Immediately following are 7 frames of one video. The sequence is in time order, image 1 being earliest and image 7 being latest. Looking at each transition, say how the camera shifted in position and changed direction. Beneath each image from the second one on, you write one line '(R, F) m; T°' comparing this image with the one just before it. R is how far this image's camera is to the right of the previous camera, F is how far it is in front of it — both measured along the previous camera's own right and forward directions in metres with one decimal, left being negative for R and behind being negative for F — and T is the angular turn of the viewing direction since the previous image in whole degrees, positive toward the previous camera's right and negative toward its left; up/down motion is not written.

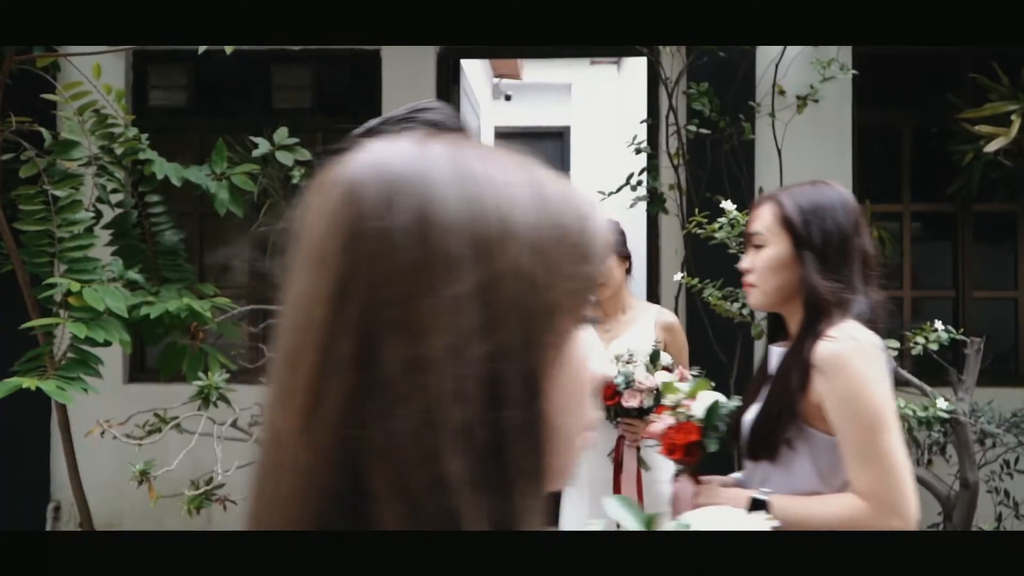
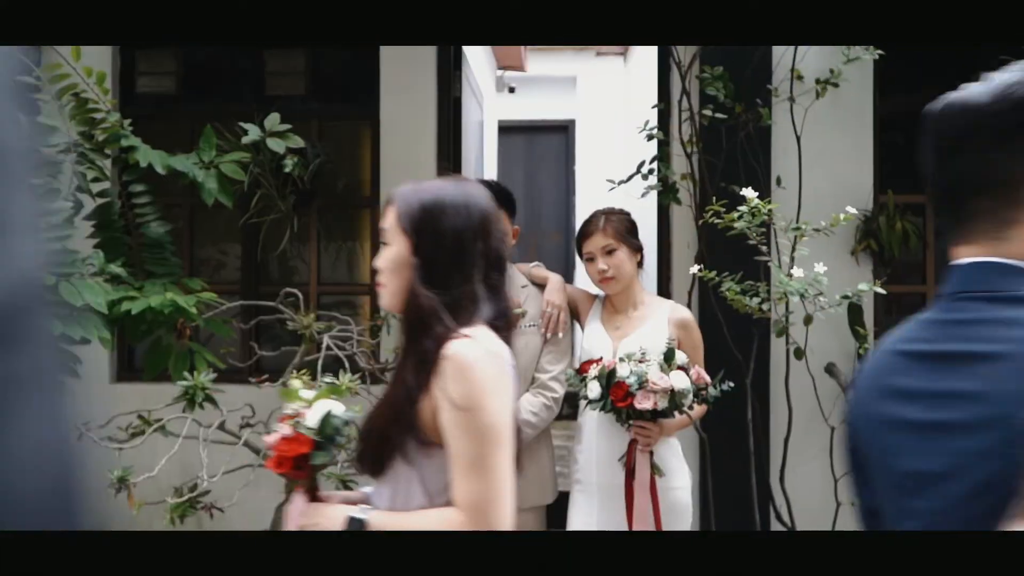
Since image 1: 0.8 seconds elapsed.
(0.0, +0.2) m; 0°
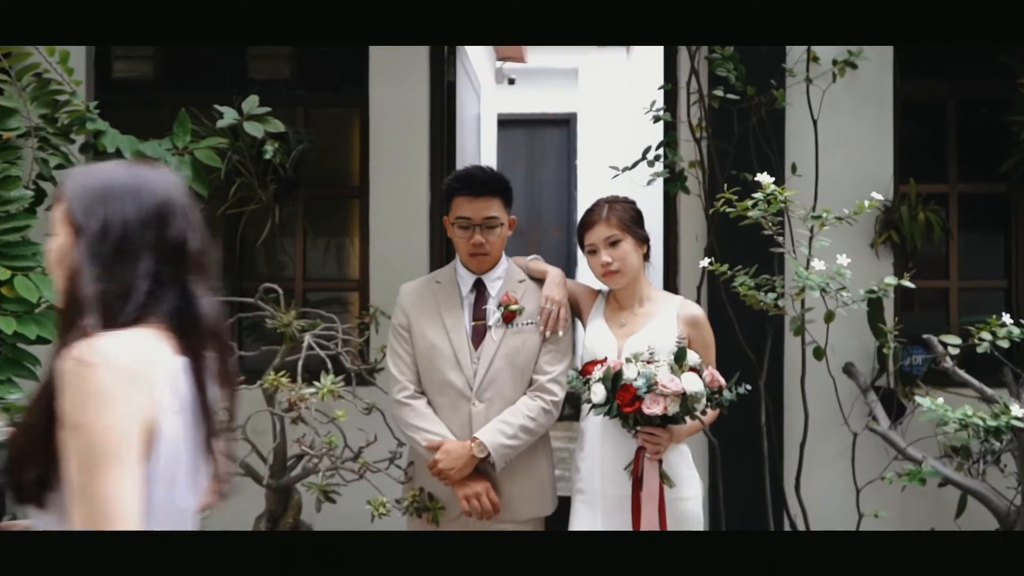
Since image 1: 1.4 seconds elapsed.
(0.0, +0.2) m; 0°
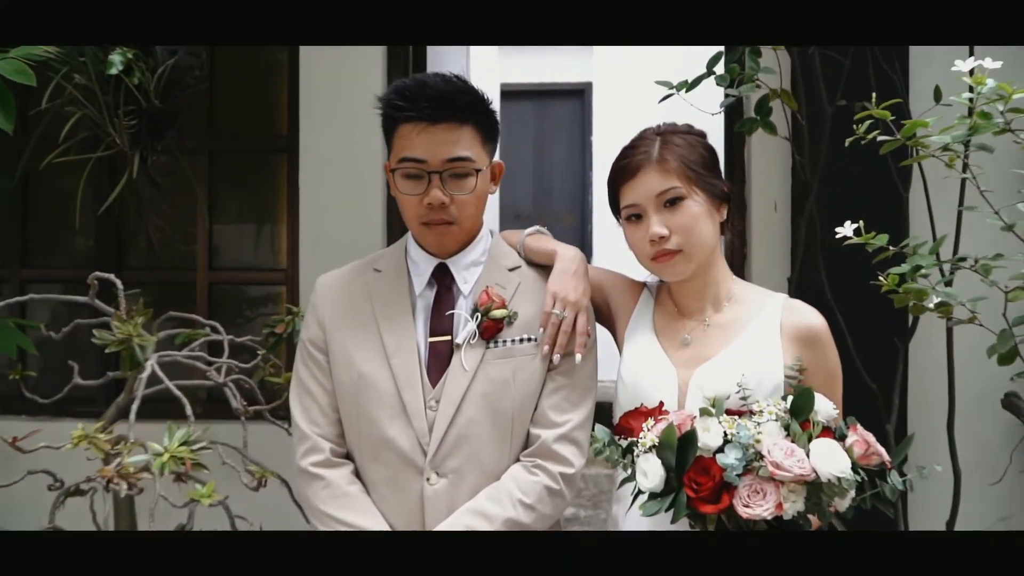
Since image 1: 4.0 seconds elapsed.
(+0.1, +1.2) m; -1°
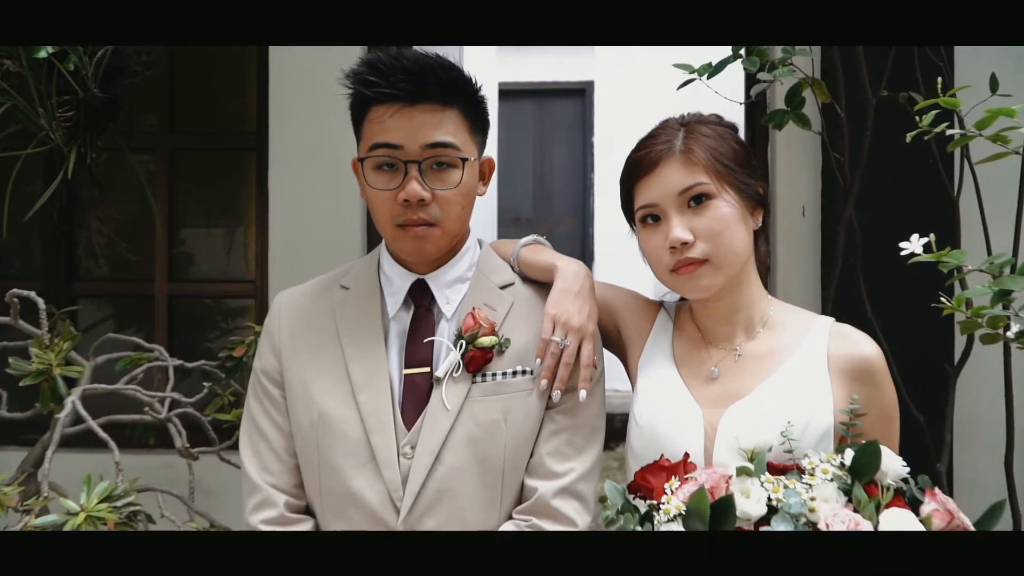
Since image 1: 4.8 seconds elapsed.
(0.0, +0.3) m; 0°
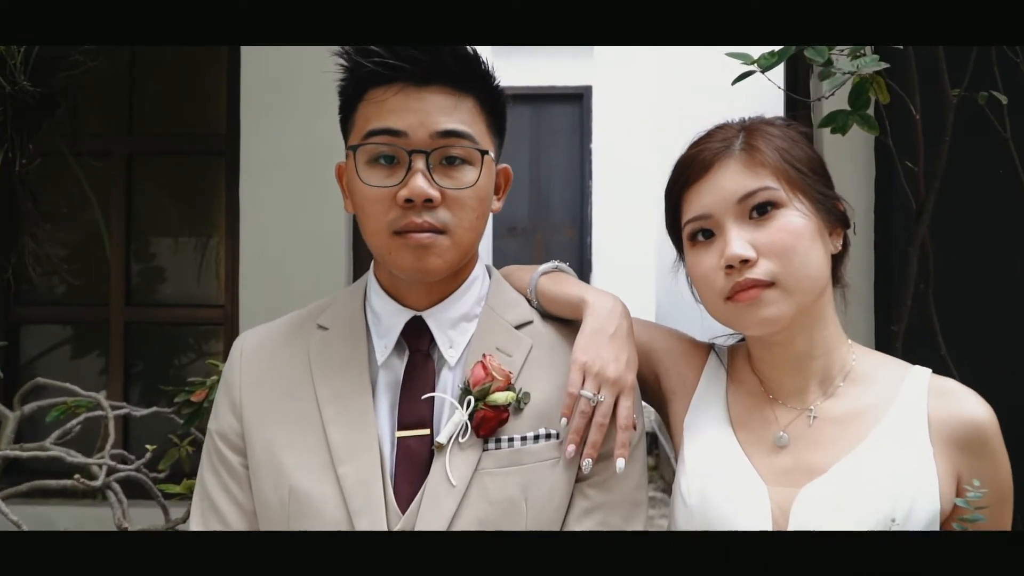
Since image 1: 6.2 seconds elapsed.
(0.0, +0.3) m; +1°
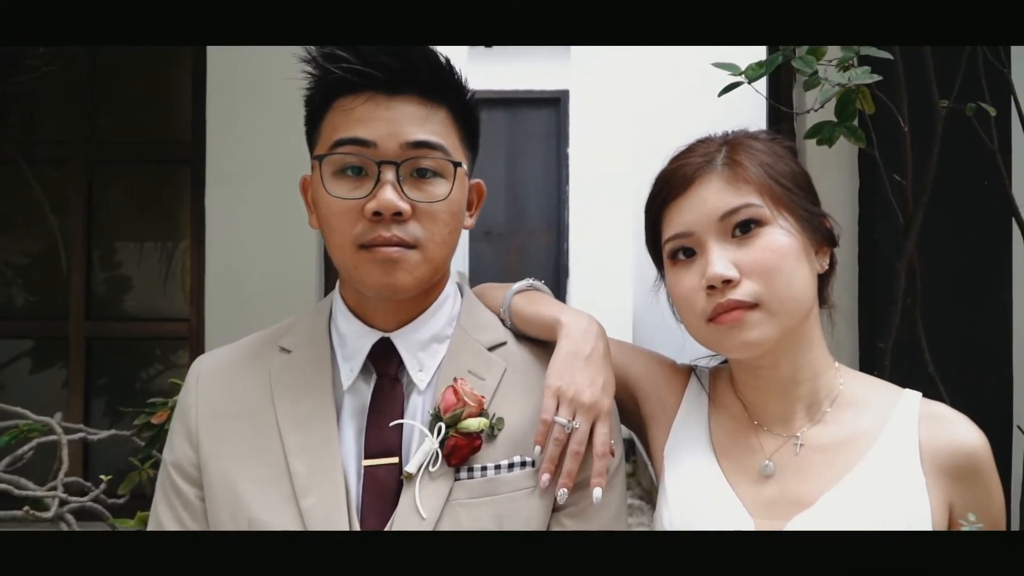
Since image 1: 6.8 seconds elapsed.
(0.0, +0.1) m; +1°
